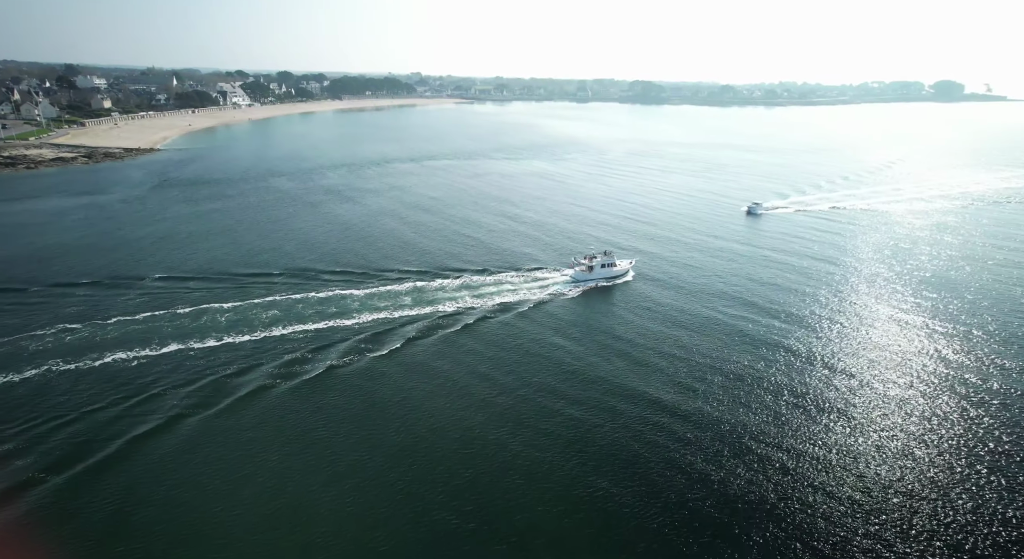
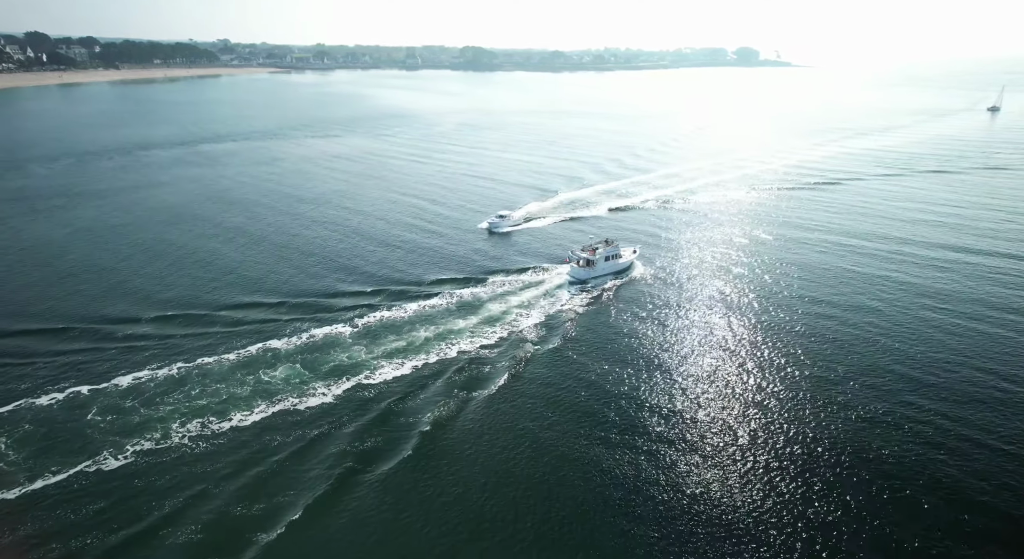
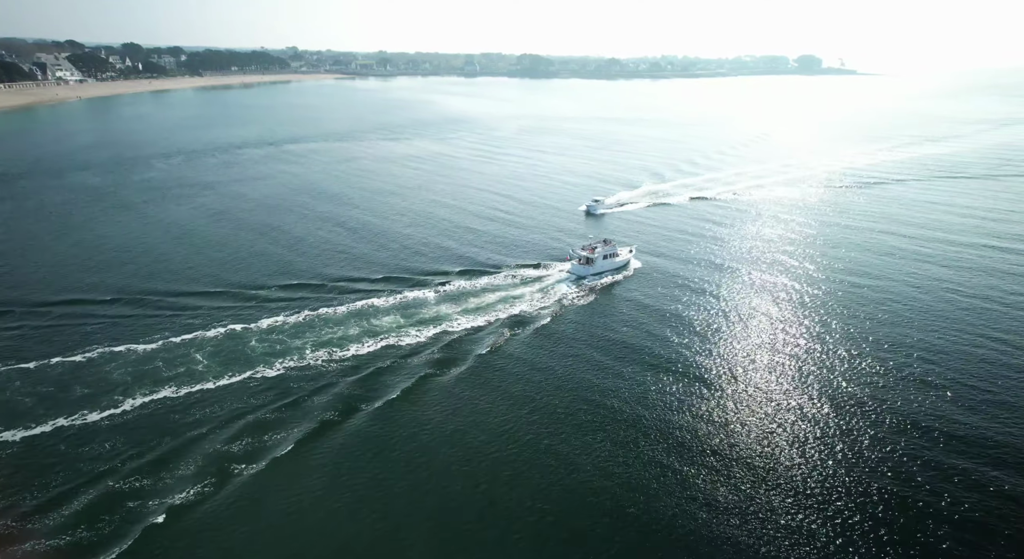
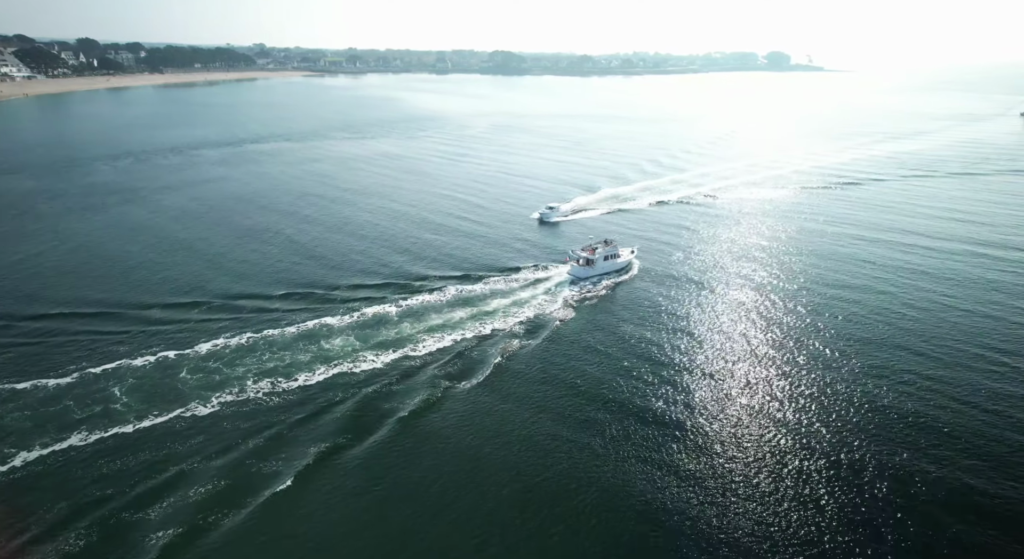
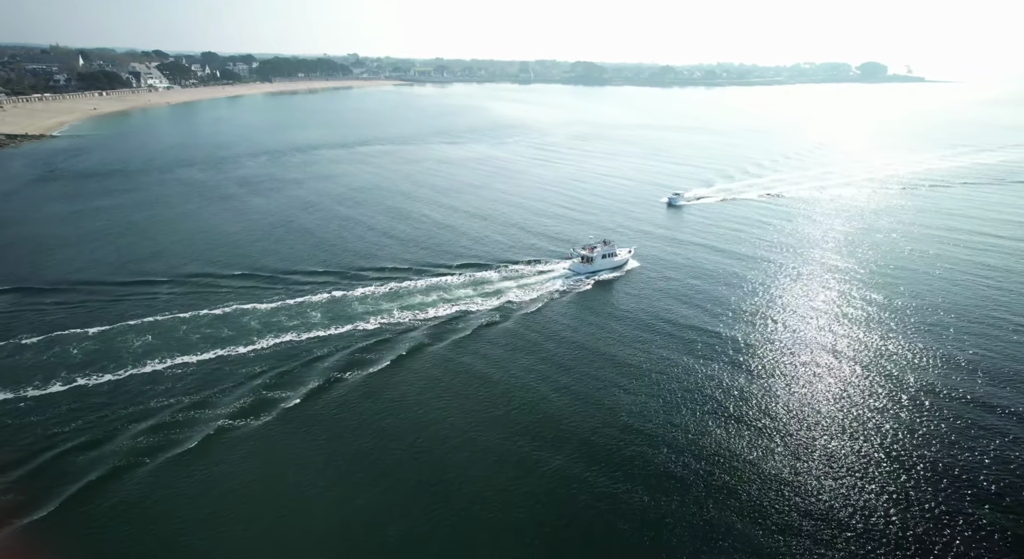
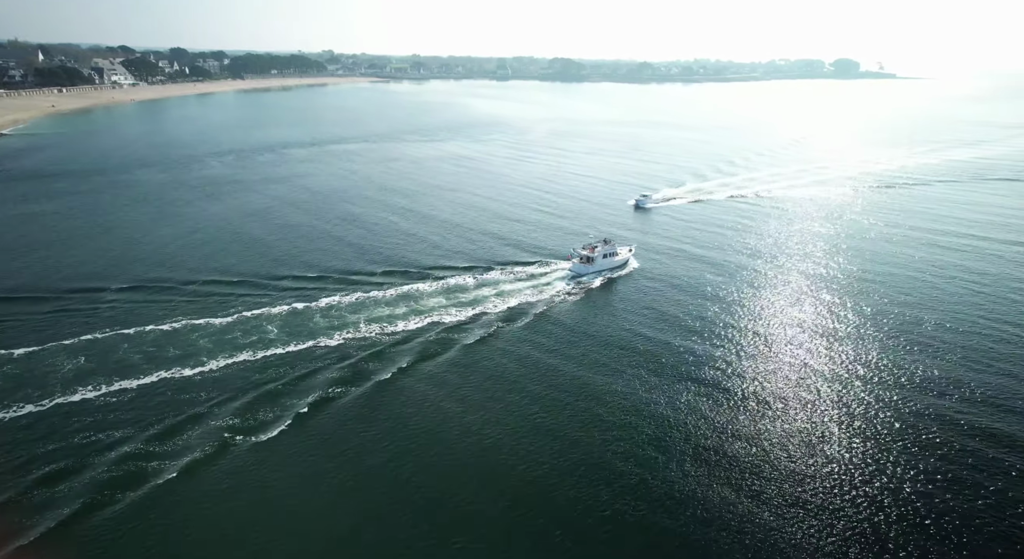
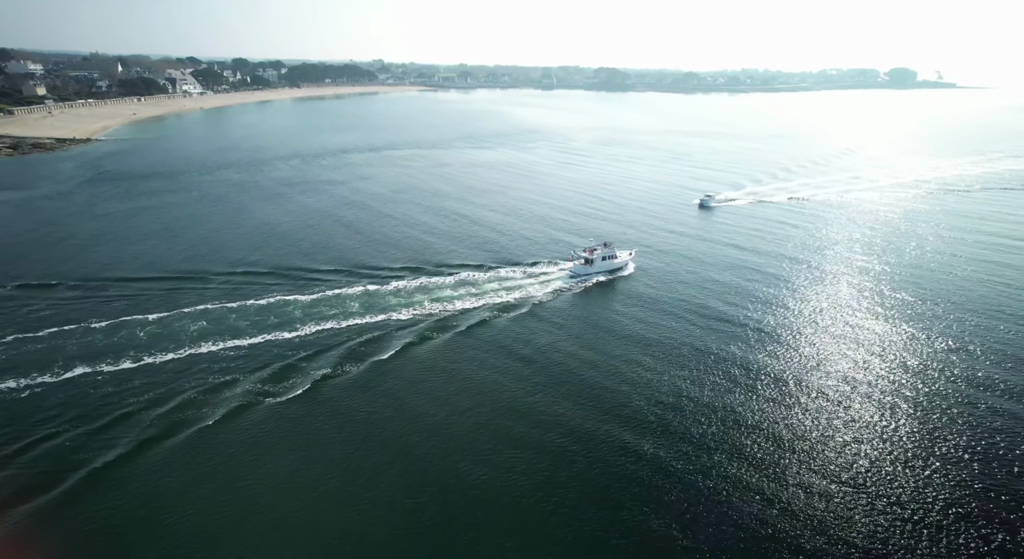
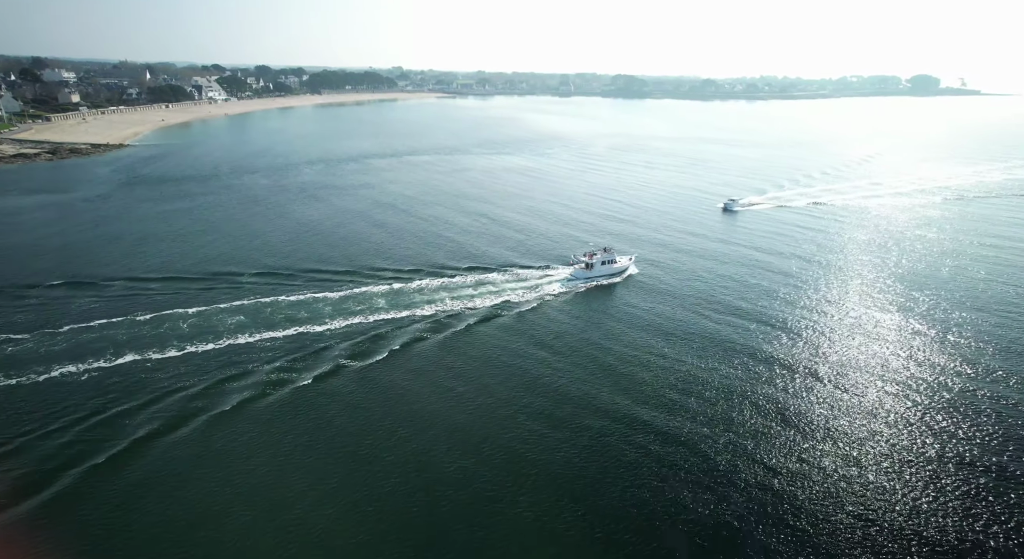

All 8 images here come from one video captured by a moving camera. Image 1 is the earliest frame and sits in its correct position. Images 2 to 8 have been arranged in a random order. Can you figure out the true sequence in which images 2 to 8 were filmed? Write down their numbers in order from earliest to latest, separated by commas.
8, 7, 5, 6, 3, 4, 2
